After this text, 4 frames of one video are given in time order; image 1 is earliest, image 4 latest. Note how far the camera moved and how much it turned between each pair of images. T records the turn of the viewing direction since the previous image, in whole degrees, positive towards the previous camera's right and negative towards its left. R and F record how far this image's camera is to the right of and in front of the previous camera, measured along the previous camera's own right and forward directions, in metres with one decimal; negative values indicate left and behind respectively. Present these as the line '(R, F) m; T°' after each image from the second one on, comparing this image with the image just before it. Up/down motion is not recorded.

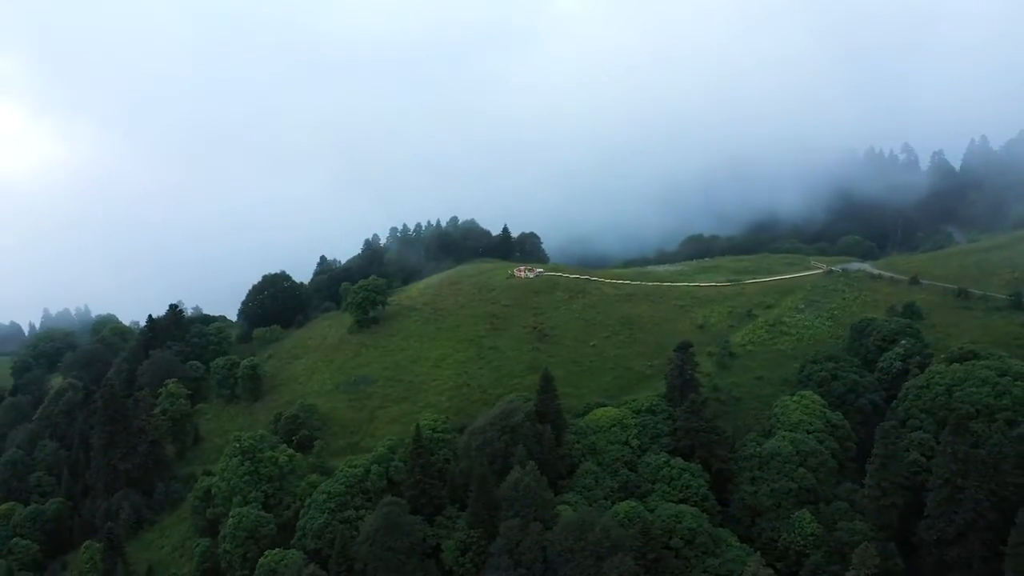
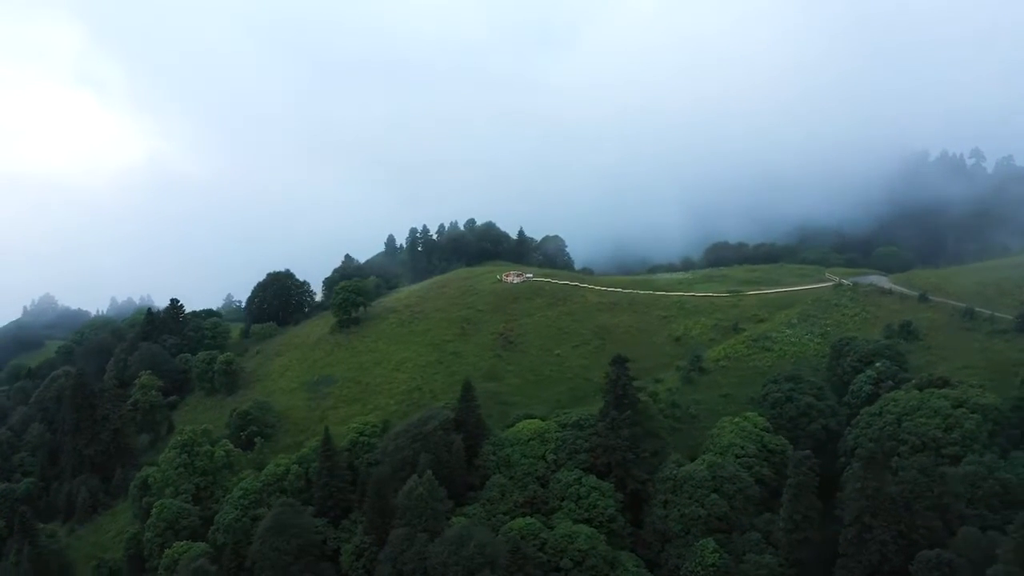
(+12.5, +1.3) m; -7°
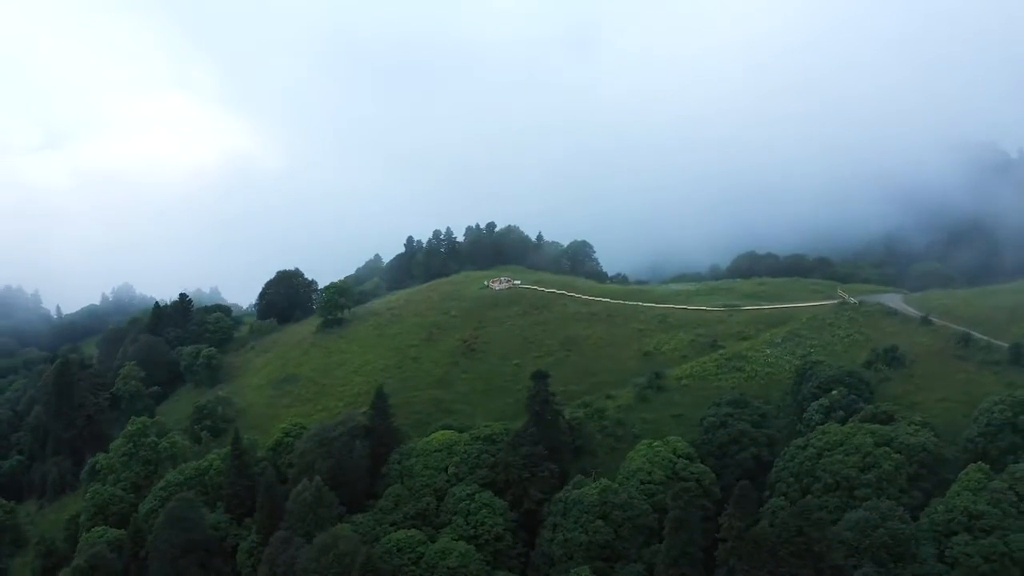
(+14.0, +1.7) m; -8°
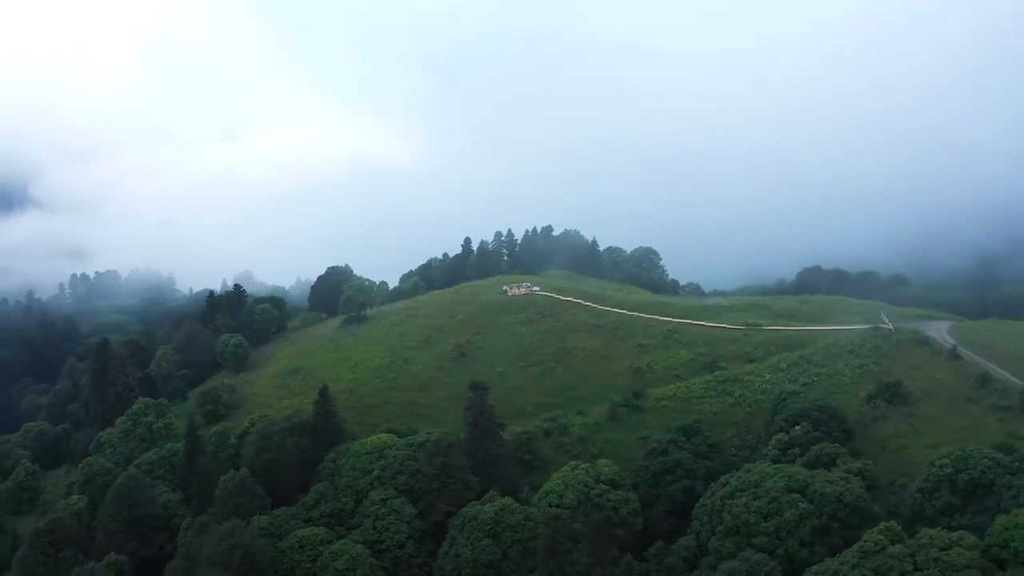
(+15.5, +2.1) m; -12°
